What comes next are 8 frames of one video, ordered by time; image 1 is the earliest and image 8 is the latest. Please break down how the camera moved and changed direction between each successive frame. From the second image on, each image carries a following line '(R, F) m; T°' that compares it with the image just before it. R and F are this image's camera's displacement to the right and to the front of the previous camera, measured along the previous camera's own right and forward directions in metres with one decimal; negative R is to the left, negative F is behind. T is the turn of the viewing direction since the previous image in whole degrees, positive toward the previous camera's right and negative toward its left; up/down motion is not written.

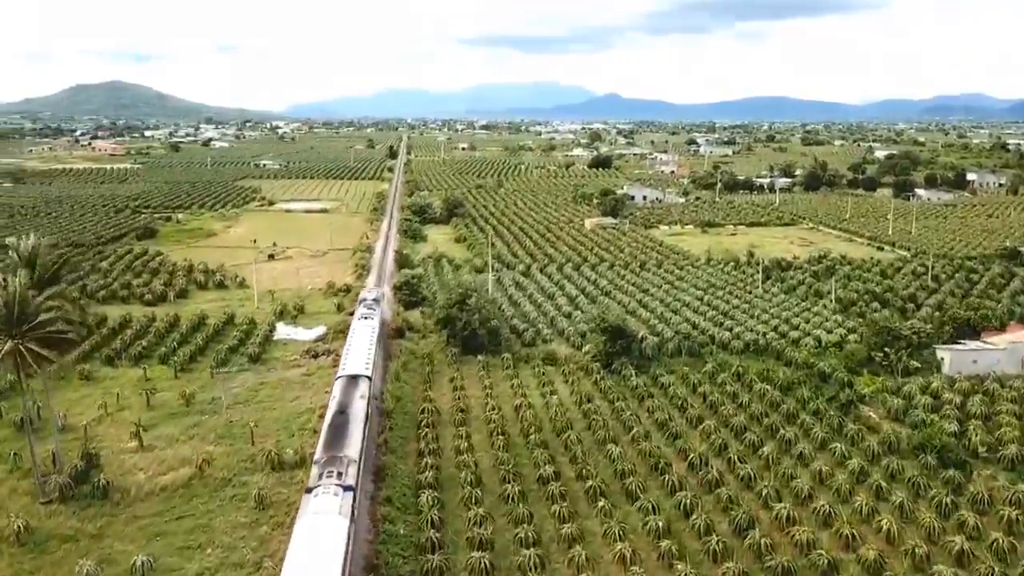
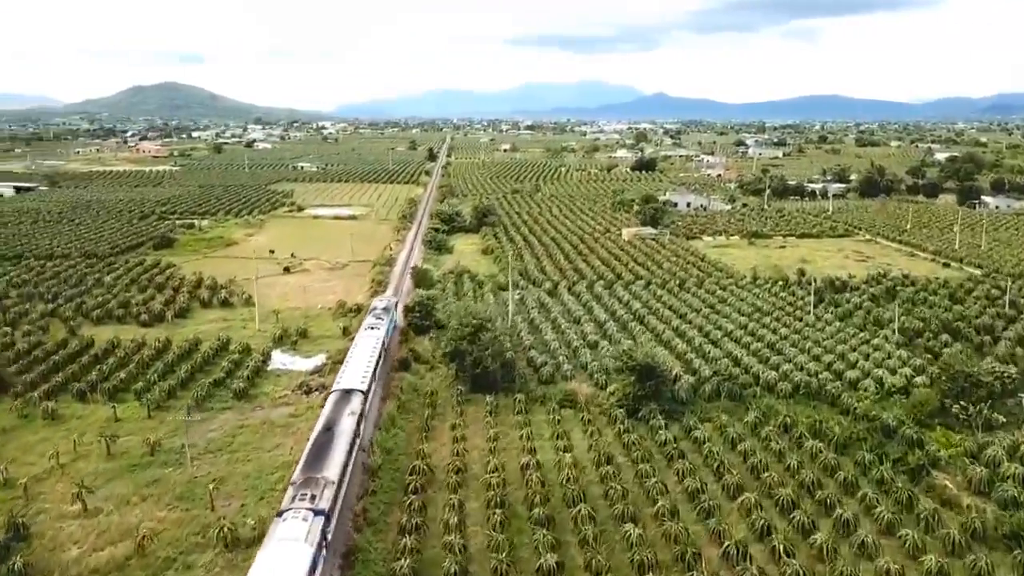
(+0.9, +3.4) m; -3°
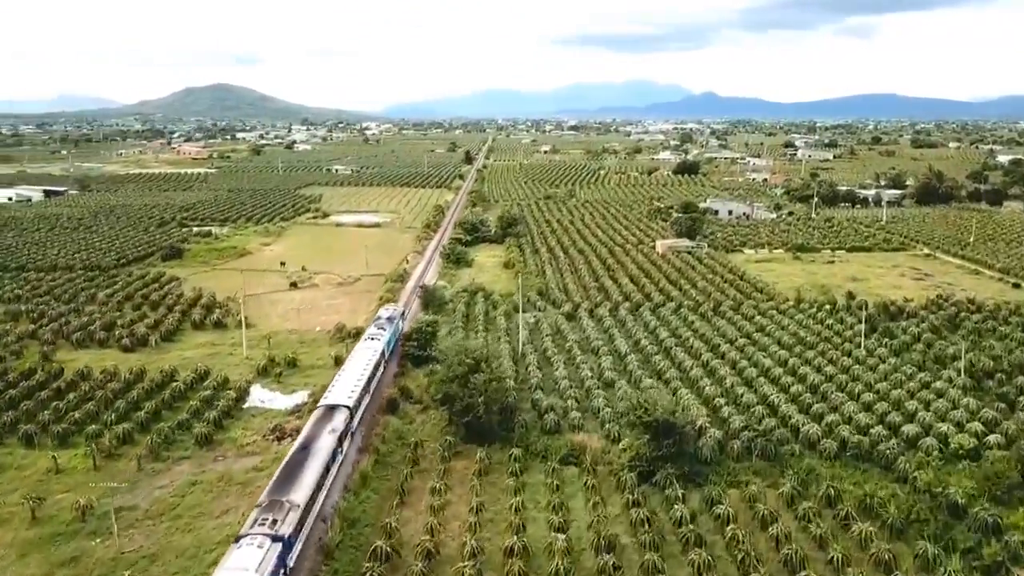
(+1.3, +3.5) m; -3°
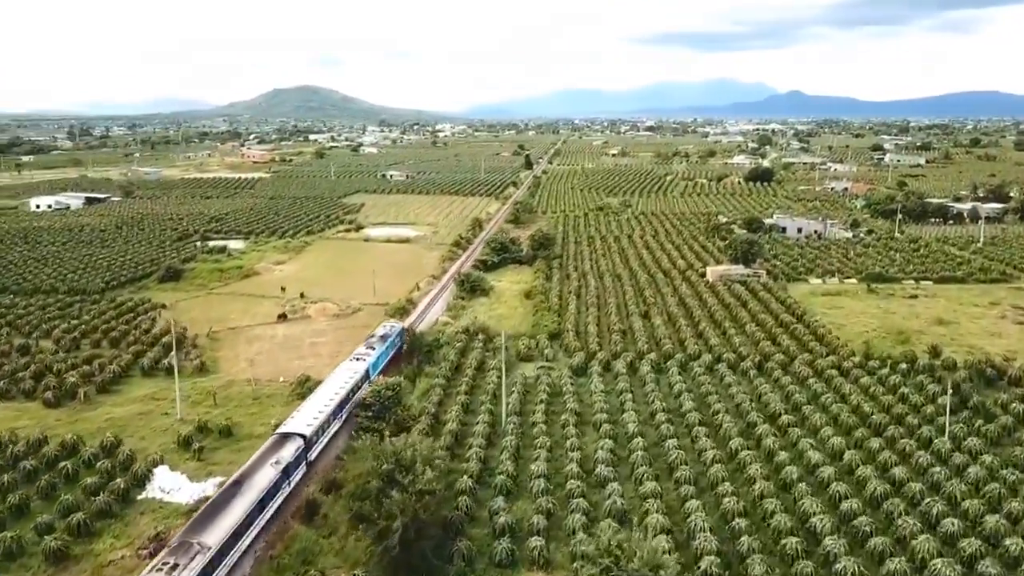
(+2.9, +6.2) m; -5°
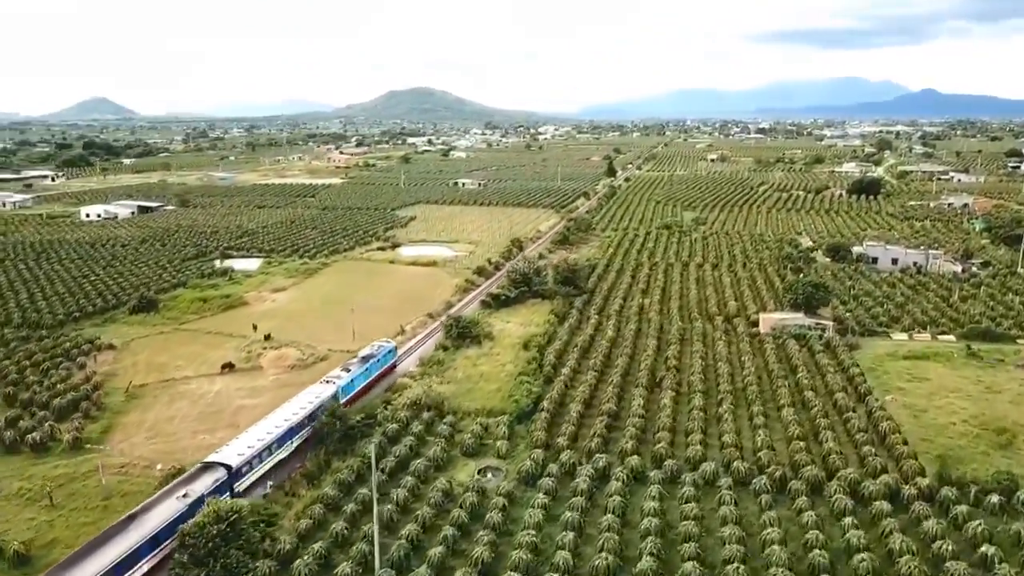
(+4.9, +7.9) m; -8°
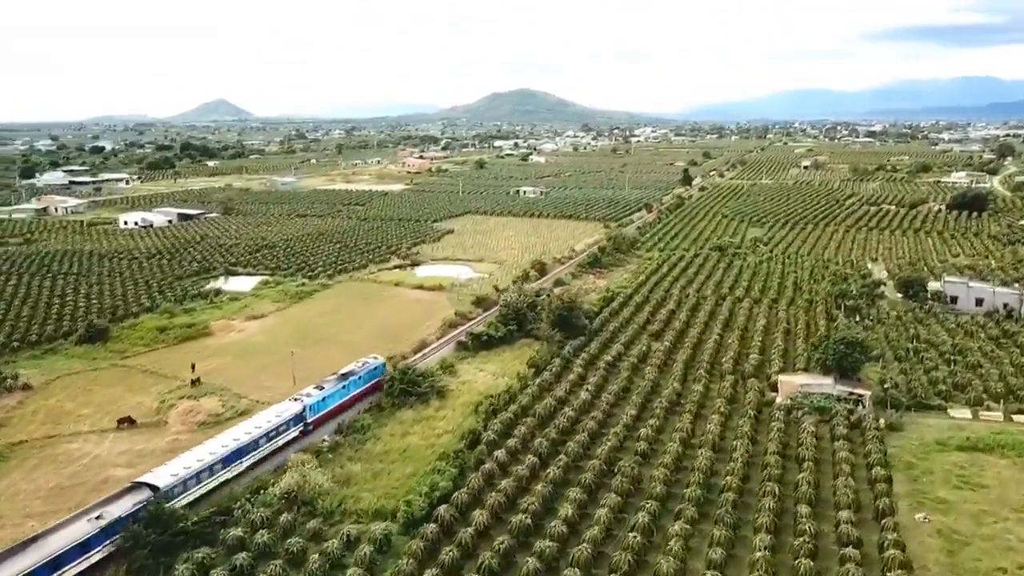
(+5.3, +6.6) m; -7°
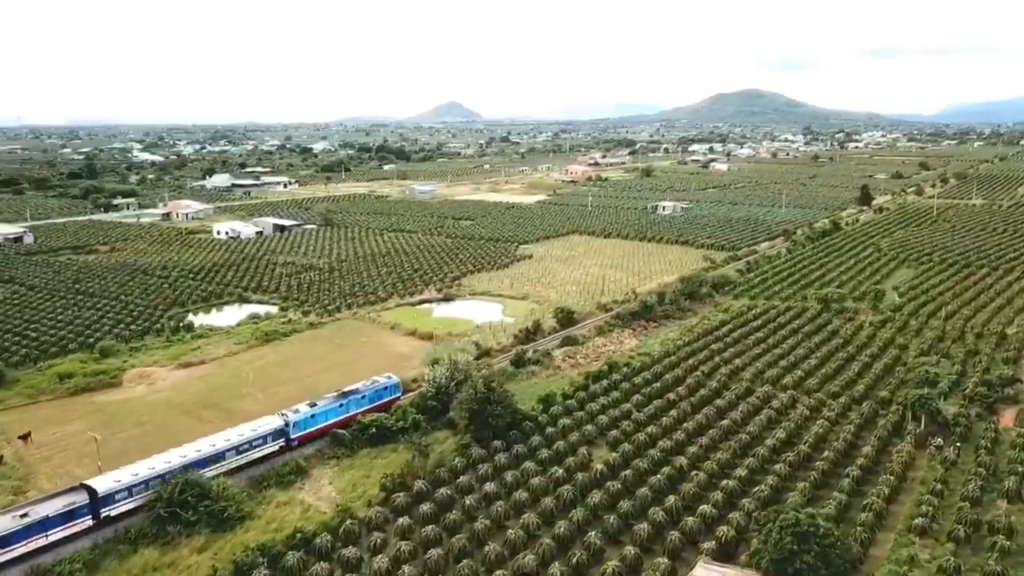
(+10.6, +11.2) m; -15°
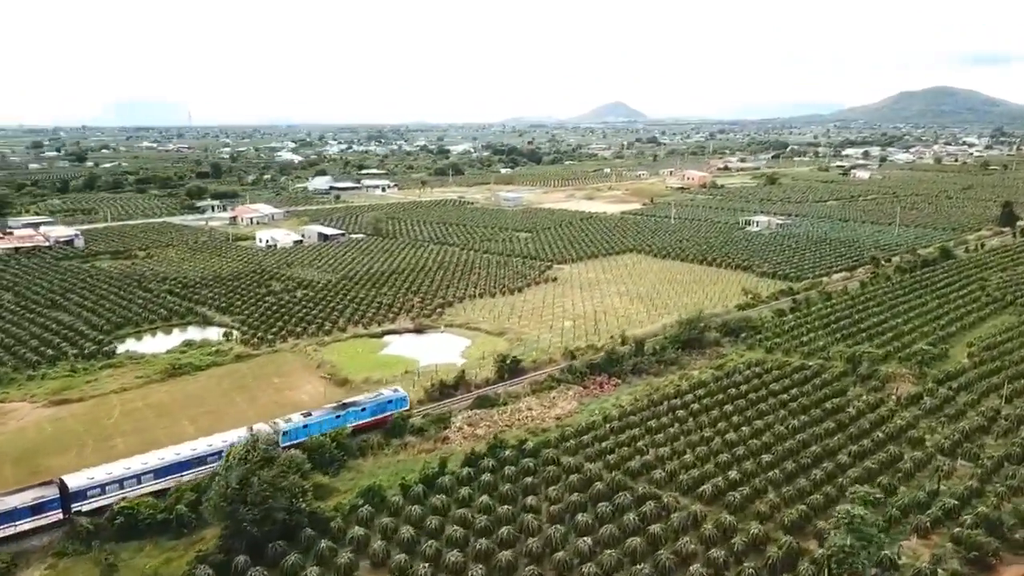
(+10.2, +8.0) m; -11°
